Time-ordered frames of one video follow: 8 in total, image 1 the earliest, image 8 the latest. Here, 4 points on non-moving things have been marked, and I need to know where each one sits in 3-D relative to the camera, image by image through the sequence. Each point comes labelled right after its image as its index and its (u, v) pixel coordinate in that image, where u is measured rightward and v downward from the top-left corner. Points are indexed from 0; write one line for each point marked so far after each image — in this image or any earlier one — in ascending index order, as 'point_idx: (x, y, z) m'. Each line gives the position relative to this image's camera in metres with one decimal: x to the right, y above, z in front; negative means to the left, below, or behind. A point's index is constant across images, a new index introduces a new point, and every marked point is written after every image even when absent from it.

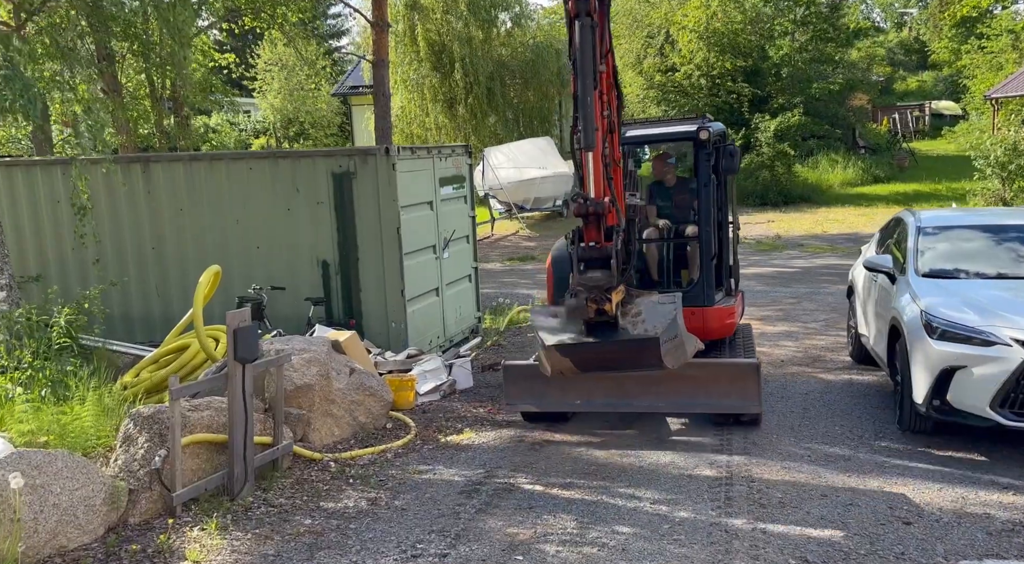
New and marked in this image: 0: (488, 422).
0: (-0.2, -1.1, +8.1) m
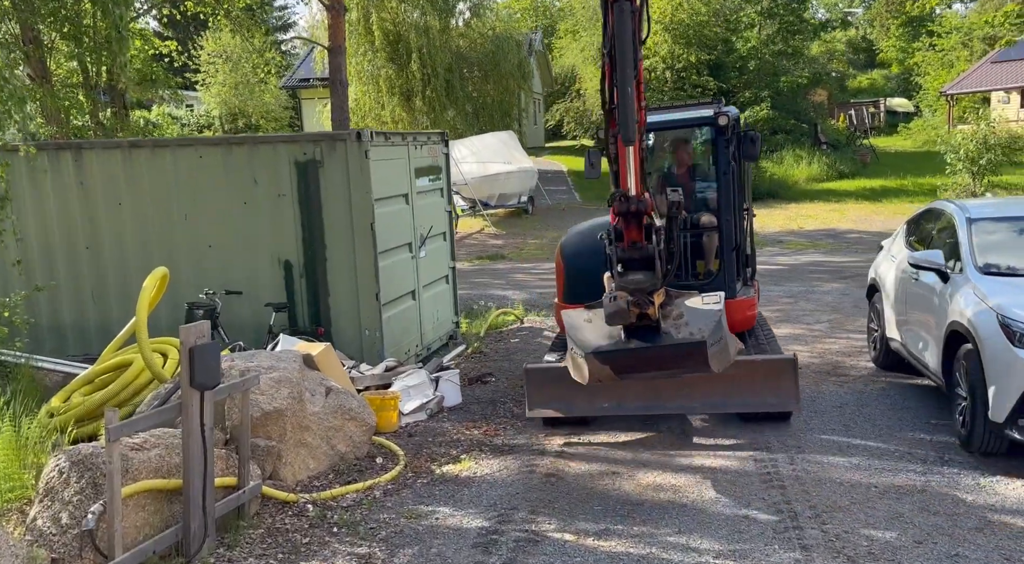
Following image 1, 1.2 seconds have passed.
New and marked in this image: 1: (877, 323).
0: (-0.2, -1.1, +7.0) m
1: (+3.4, -0.4, +9.8) m
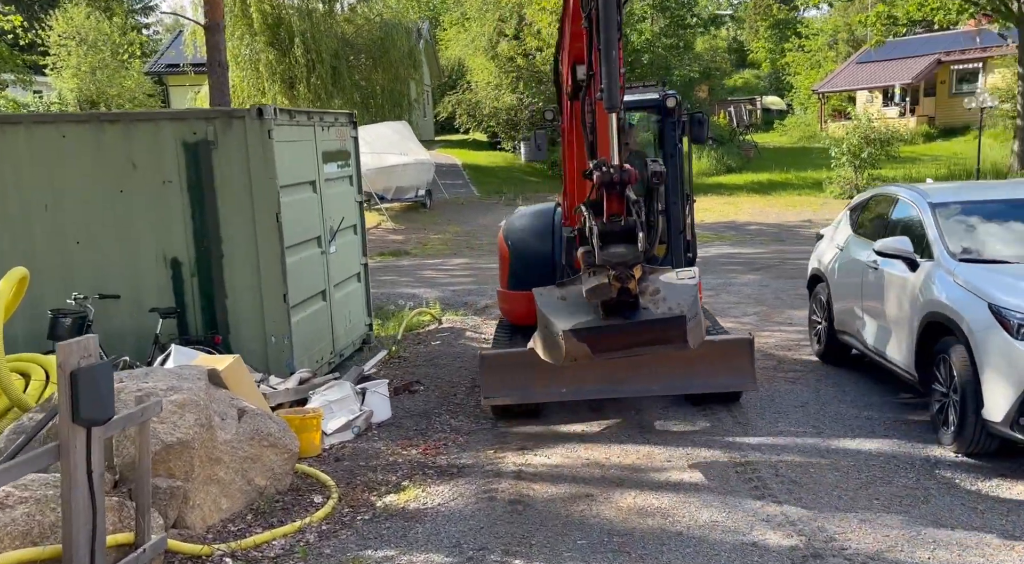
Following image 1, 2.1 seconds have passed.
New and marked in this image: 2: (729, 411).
0: (-0.5, -1.1, +5.9) m
1: (+2.7, -0.3, +9.2) m
2: (+1.6, -0.9, +7.5) m
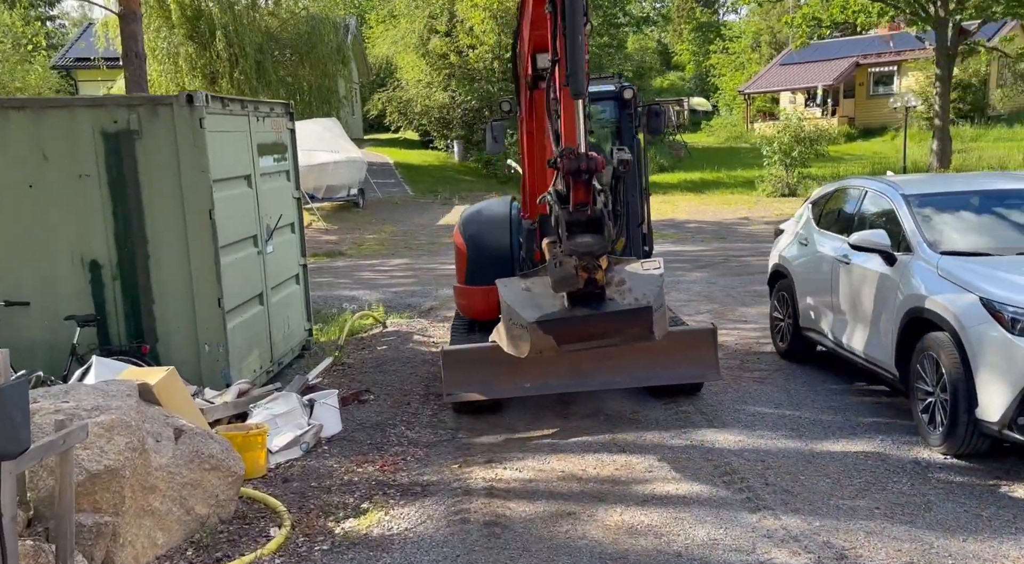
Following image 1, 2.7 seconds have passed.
0: (-0.6, -1.1, +5.4) m
1: (+2.3, -0.2, +8.8) m
2: (+1.3, -0.9, +7.1) m
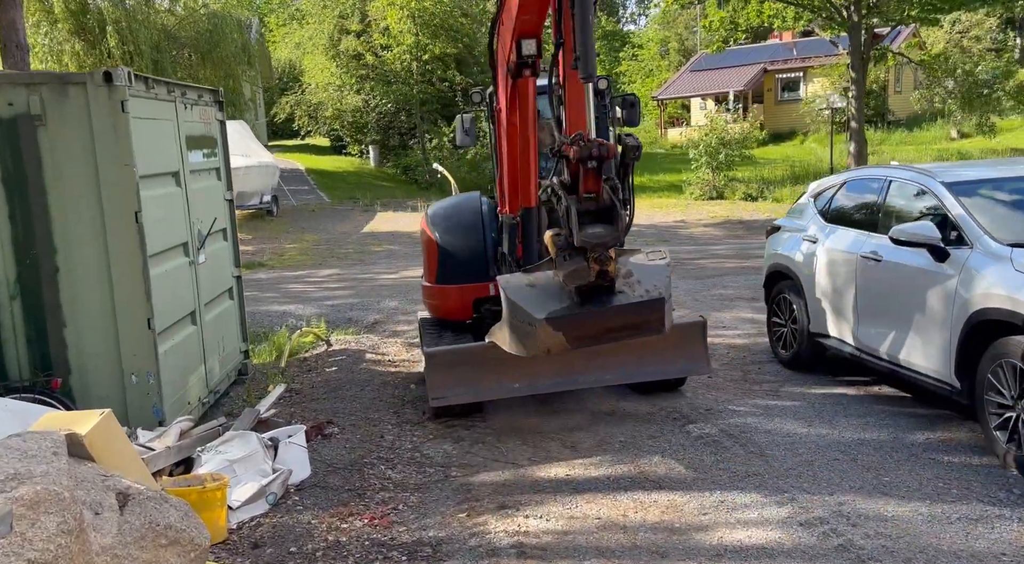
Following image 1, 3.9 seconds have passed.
0: (-0.5, -1.1, +4.2) m
1: (+2.1, -0.3, +8.0) m
2: (+1.3, -0.9, +6.1) m
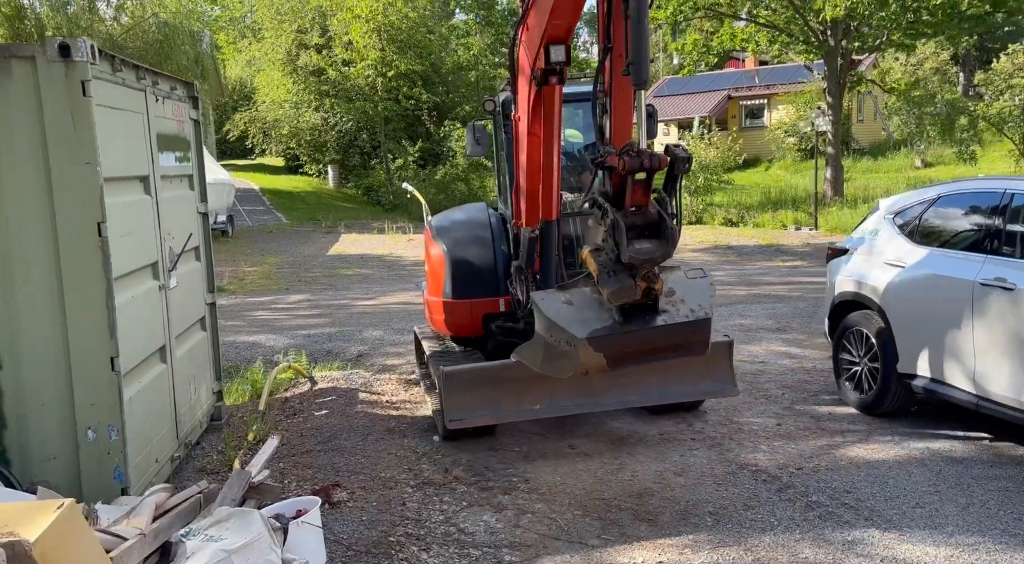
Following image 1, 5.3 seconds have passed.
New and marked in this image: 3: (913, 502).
0: (-0.1, -1.2, +3.0) m
1: (+2.3, -0.5, +6.9) m
2: (+1.5, -1.0, +5.0) m
3: (+1.8, -1.1, +4.7) m
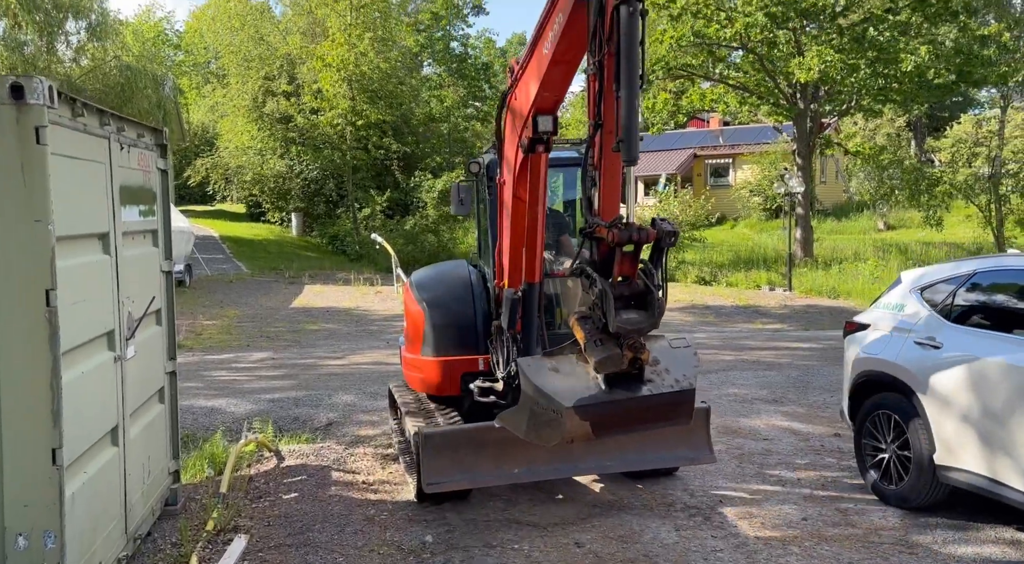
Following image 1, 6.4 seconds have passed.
0: (0.0, -1.4, +2.3) m
1: (+2.3, -1.0, +6.3) m
2: (+1.6, -1.4, +4.4) m
3: (+1.9, -1.4, +4.1) m
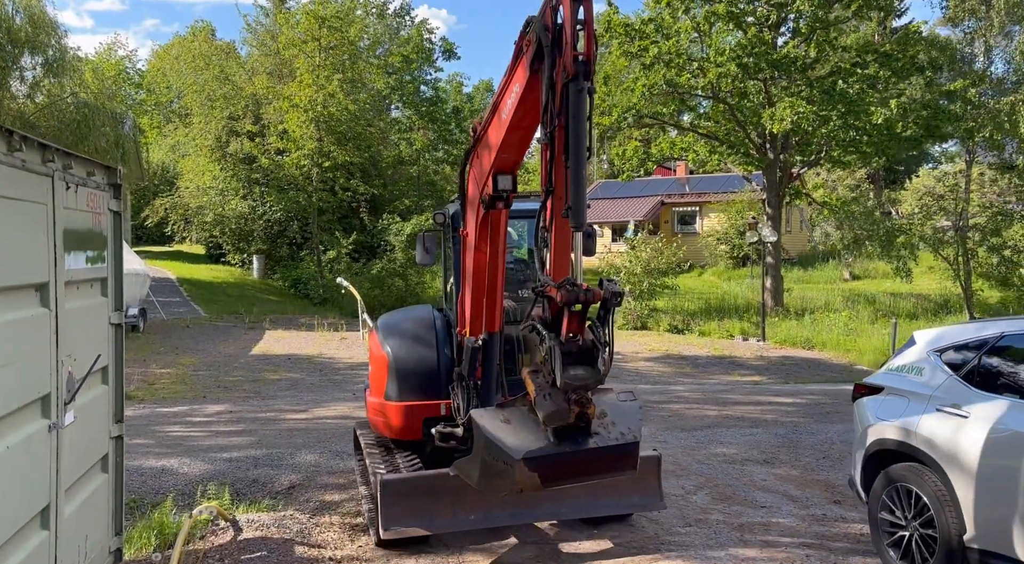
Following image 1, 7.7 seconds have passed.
0: (0.0, -1.6, +1.7) m
1: (+2.2, -1.3, +5.8) m
2: (+1.5, -1.7, +3.8) m
3: (+1.9, -1.7, +3.5) m
